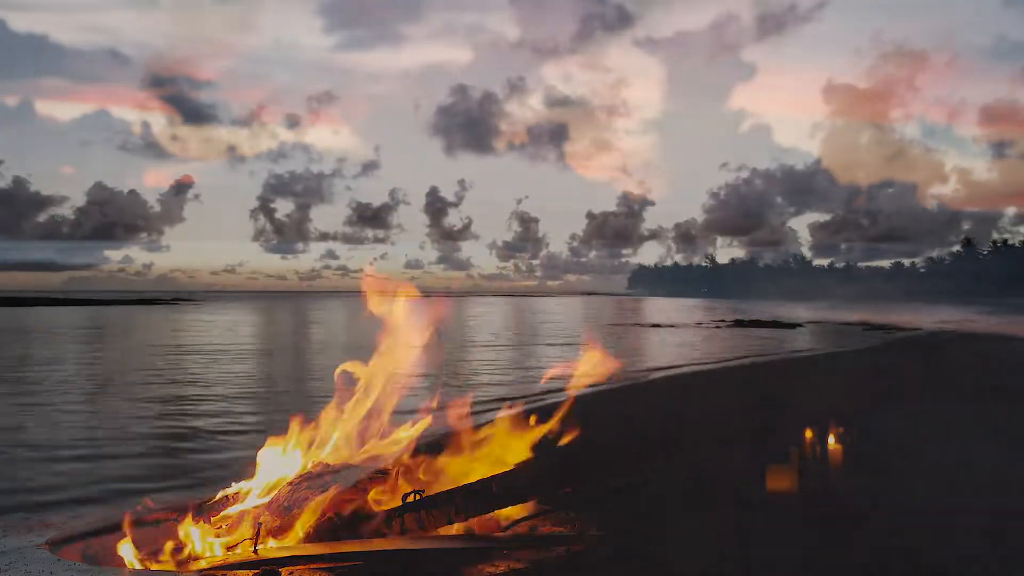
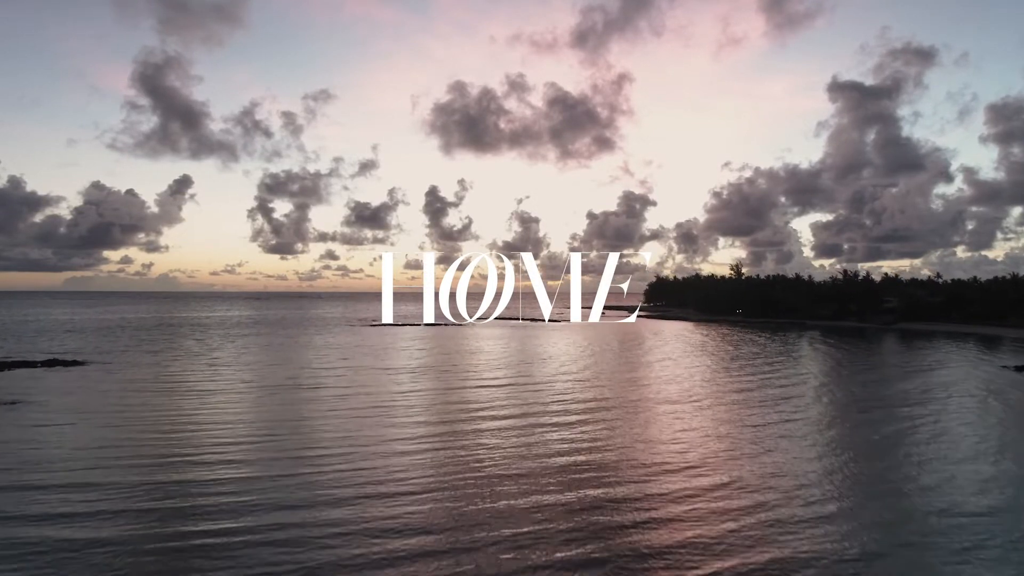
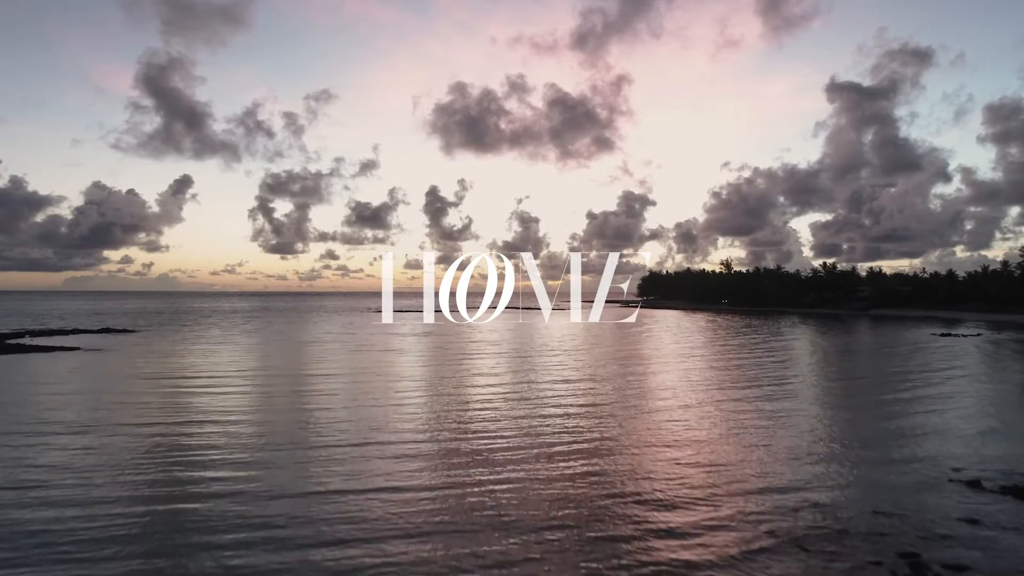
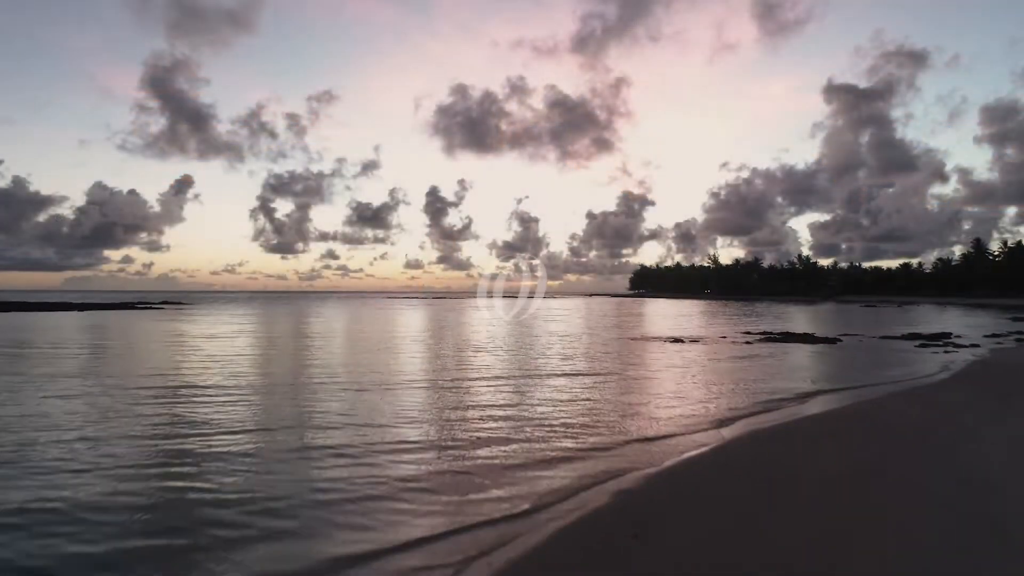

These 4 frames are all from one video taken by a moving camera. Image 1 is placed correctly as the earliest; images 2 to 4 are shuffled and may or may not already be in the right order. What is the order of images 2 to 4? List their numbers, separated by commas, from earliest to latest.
4, 3, 2
